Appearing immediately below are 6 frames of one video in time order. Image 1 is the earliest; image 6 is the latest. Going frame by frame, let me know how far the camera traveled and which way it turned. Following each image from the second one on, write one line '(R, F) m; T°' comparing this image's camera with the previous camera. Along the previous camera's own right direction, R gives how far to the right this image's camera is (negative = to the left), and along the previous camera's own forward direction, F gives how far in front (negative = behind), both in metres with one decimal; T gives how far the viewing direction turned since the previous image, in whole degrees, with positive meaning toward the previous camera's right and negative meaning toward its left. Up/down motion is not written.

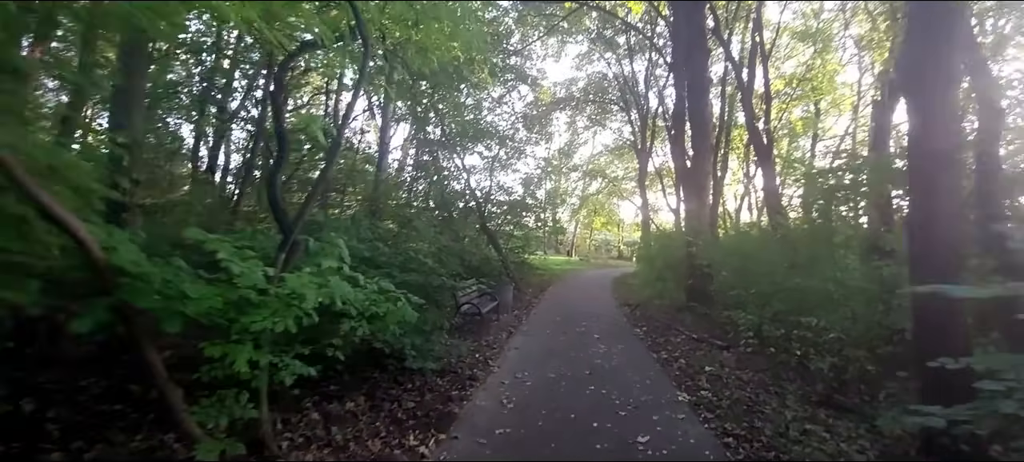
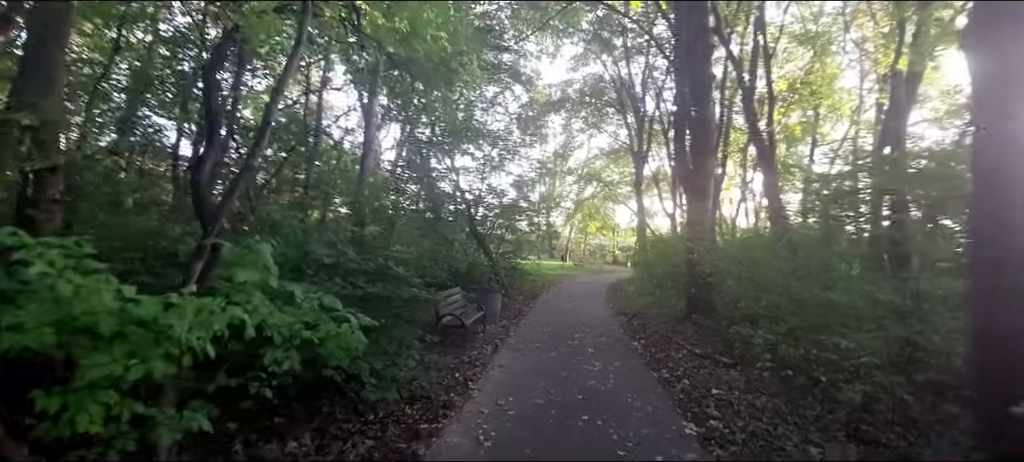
(+0.1, +0.8) m; +1°
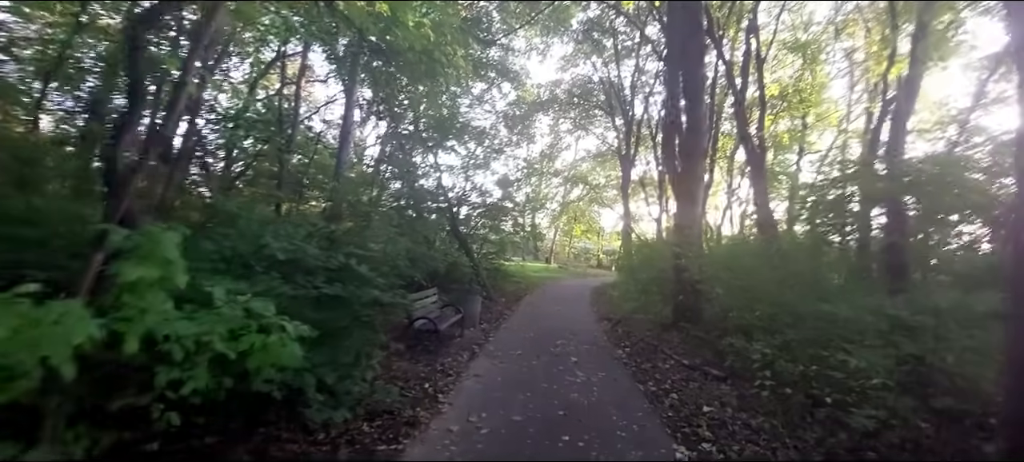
(+0.1, +0.5) m; +2°
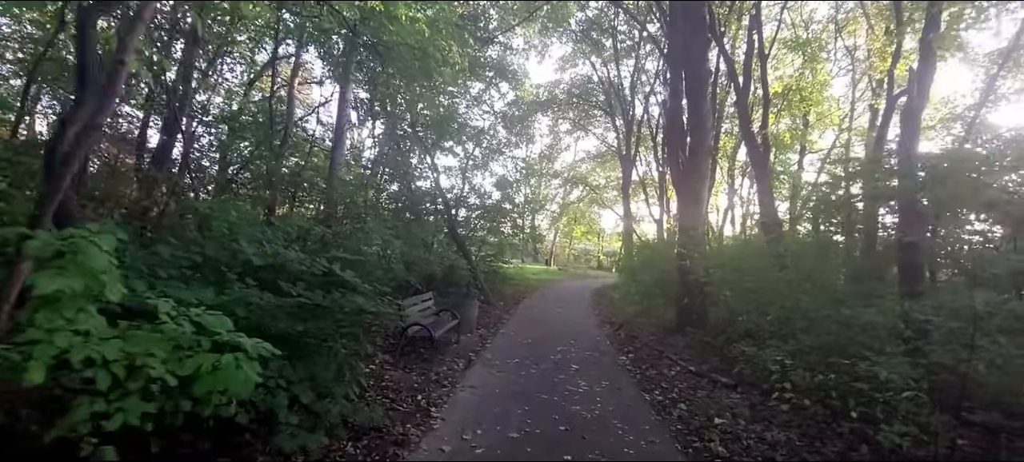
(0.0, +0.4) m; 0°
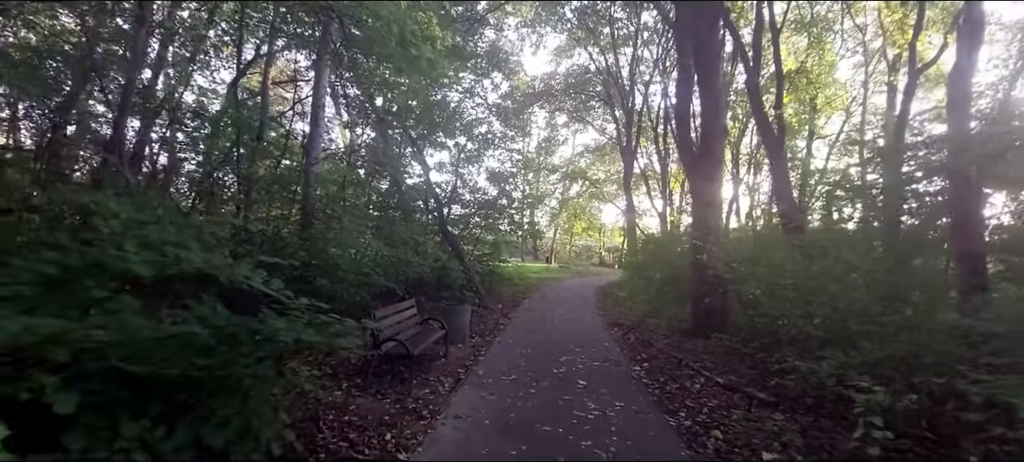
(+0.1, +1.2) m; 0°
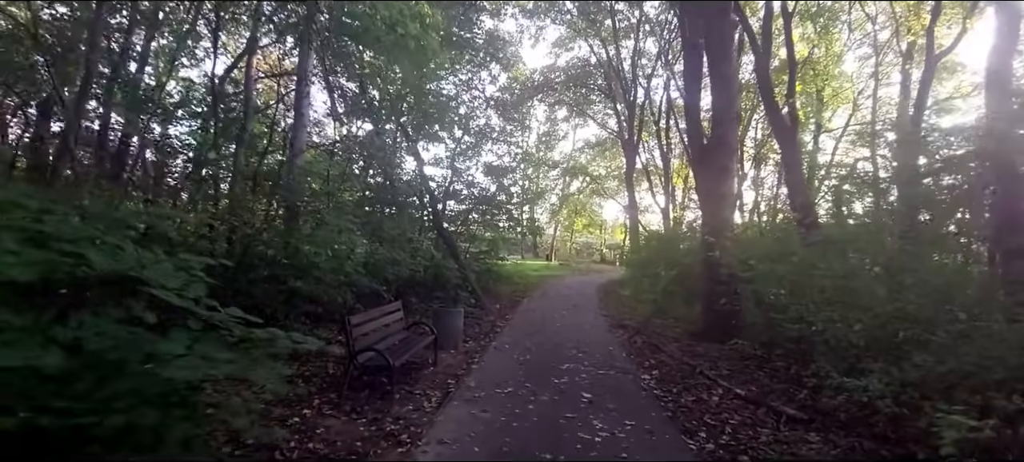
(+0.1, +0.7) m; 0°
